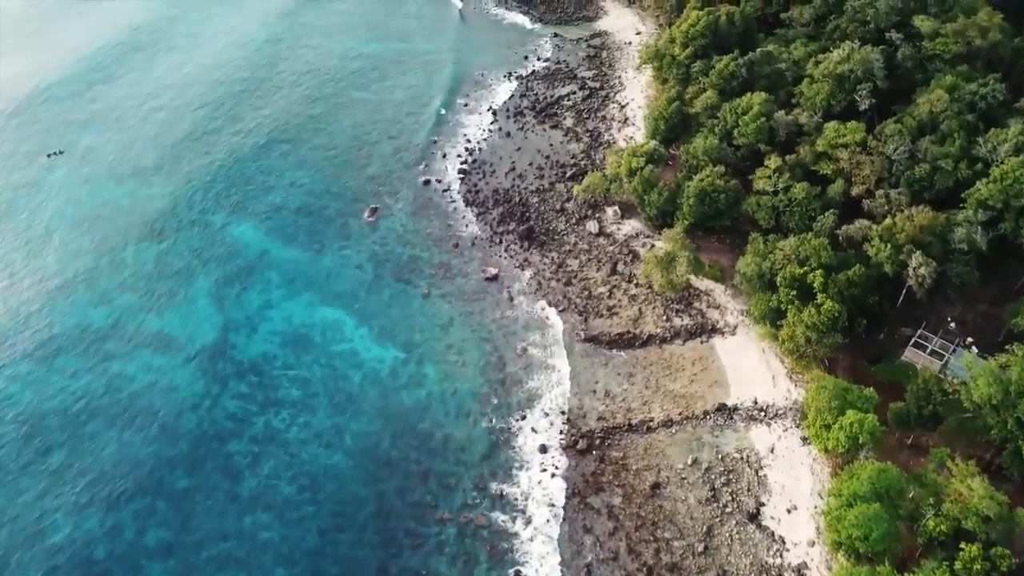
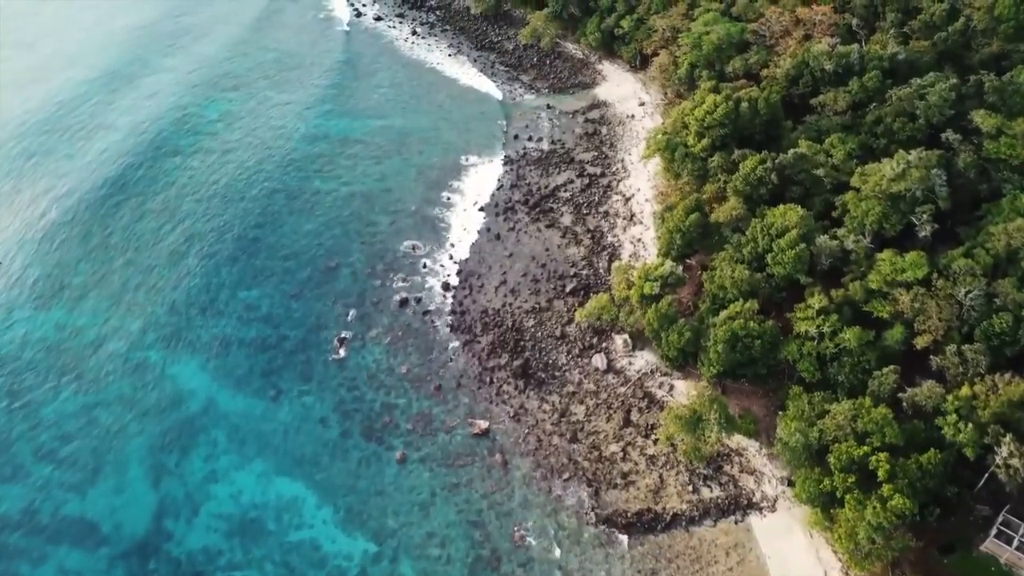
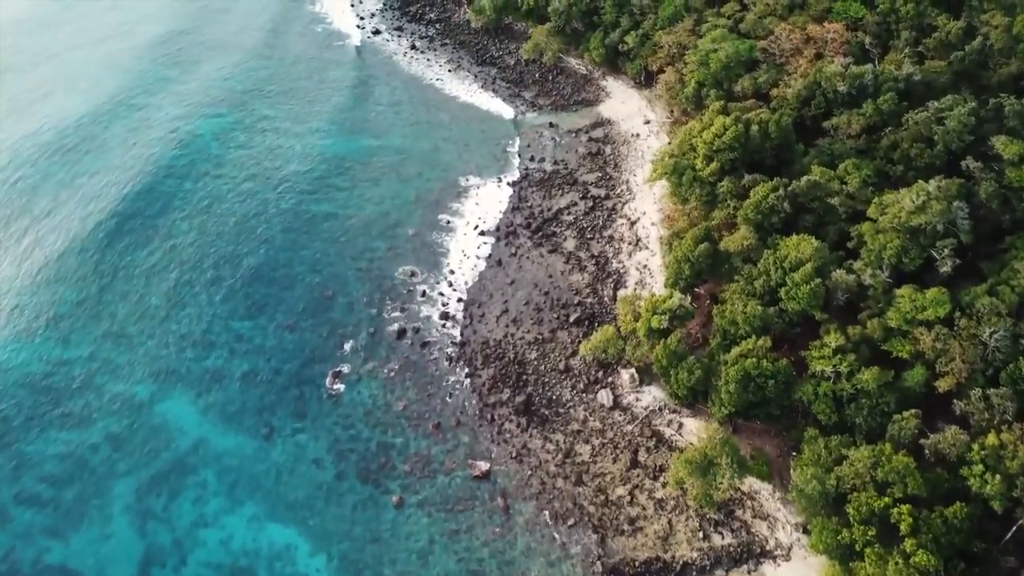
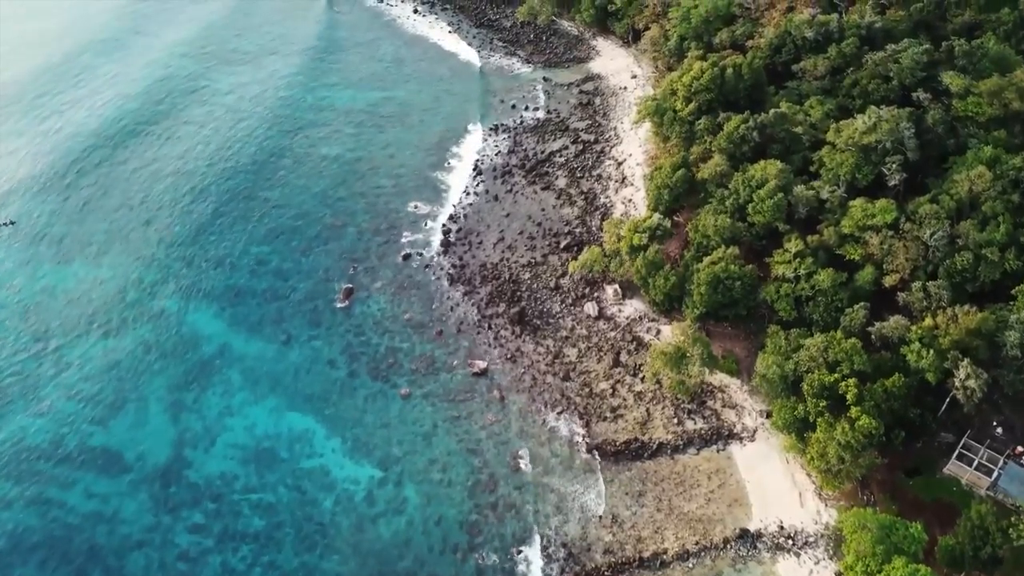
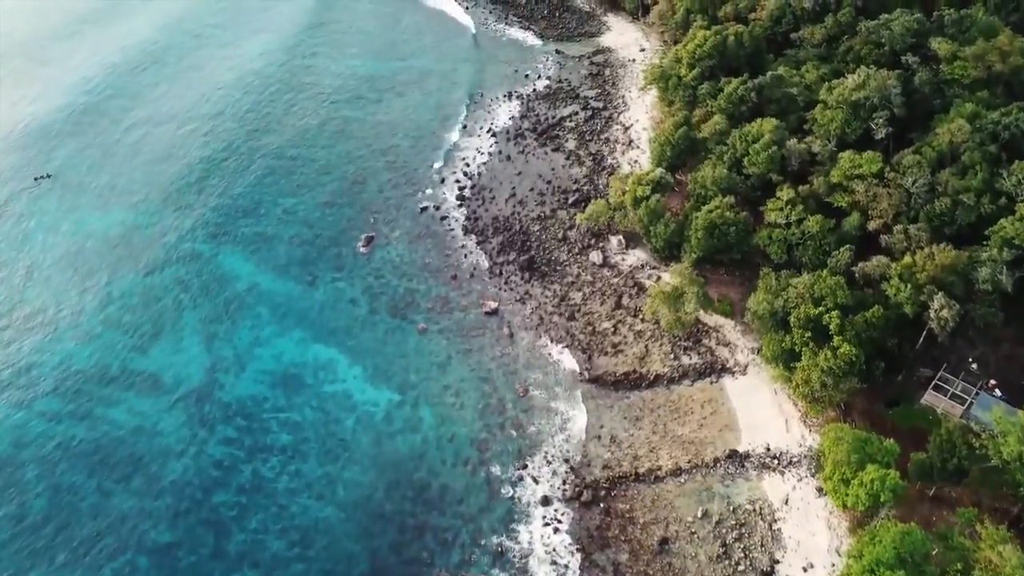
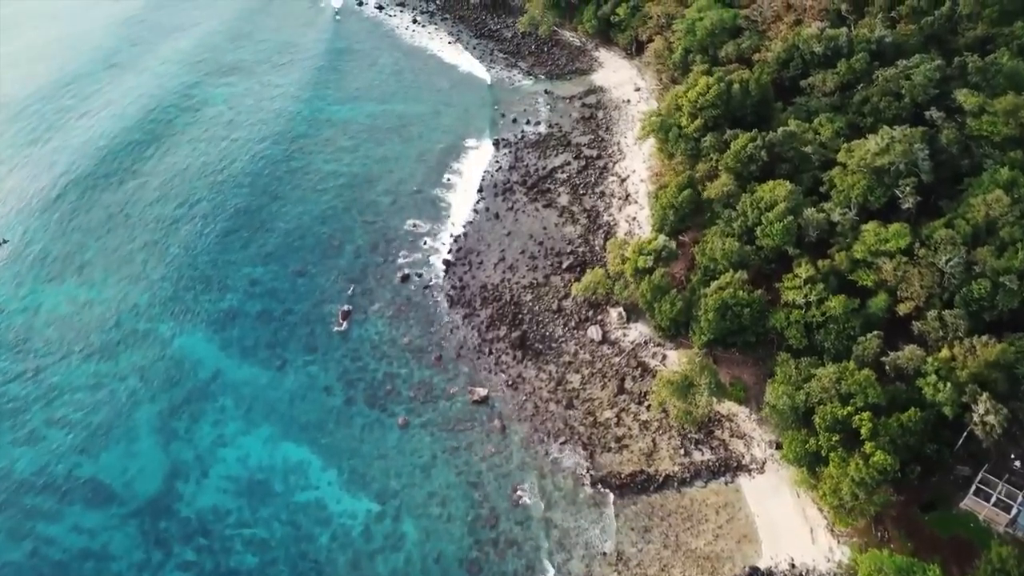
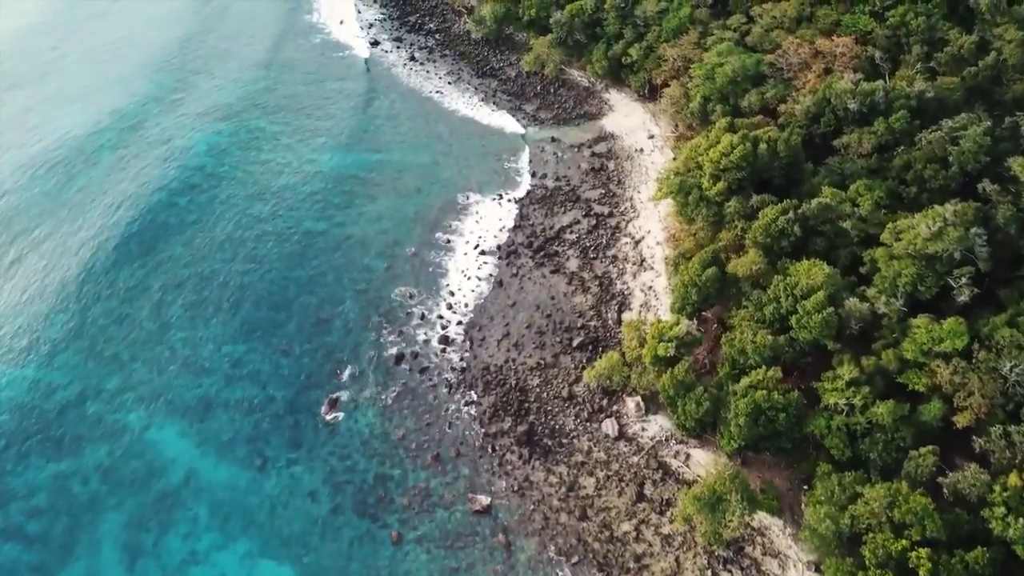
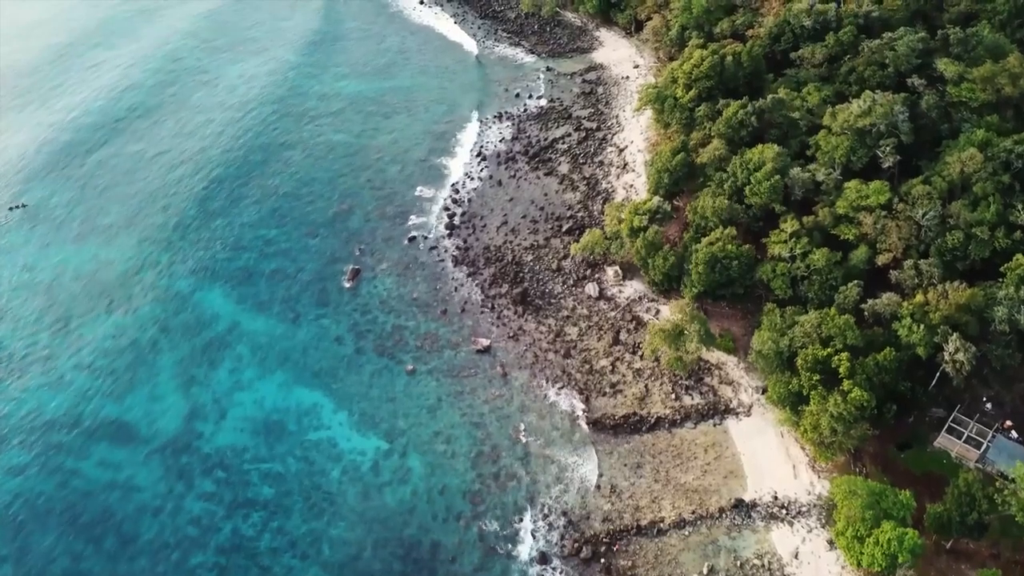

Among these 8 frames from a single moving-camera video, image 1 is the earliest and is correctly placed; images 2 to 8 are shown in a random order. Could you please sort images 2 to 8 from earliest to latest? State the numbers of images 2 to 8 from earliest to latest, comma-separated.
5, 8, 4, 6, 2, 3, 7
